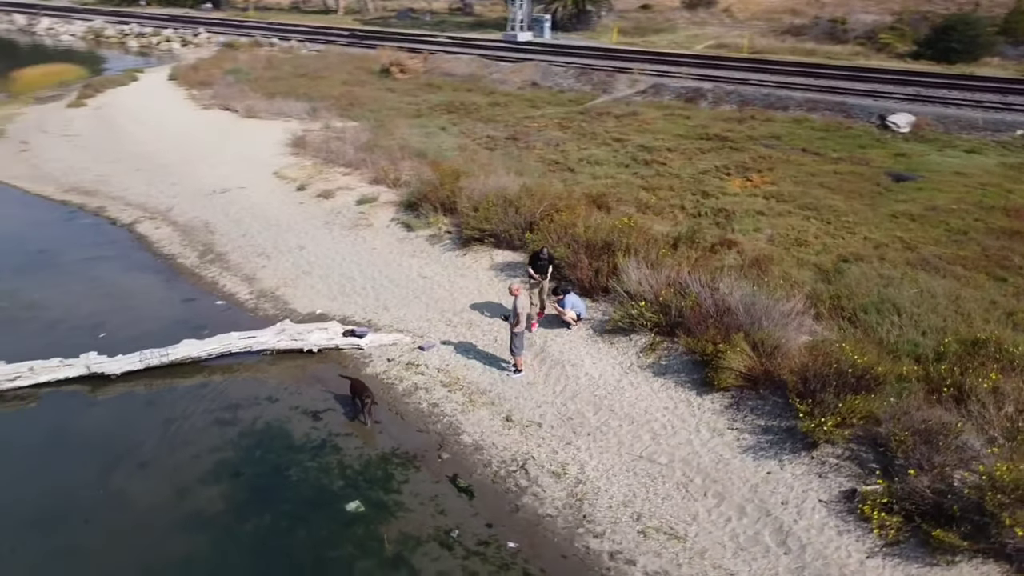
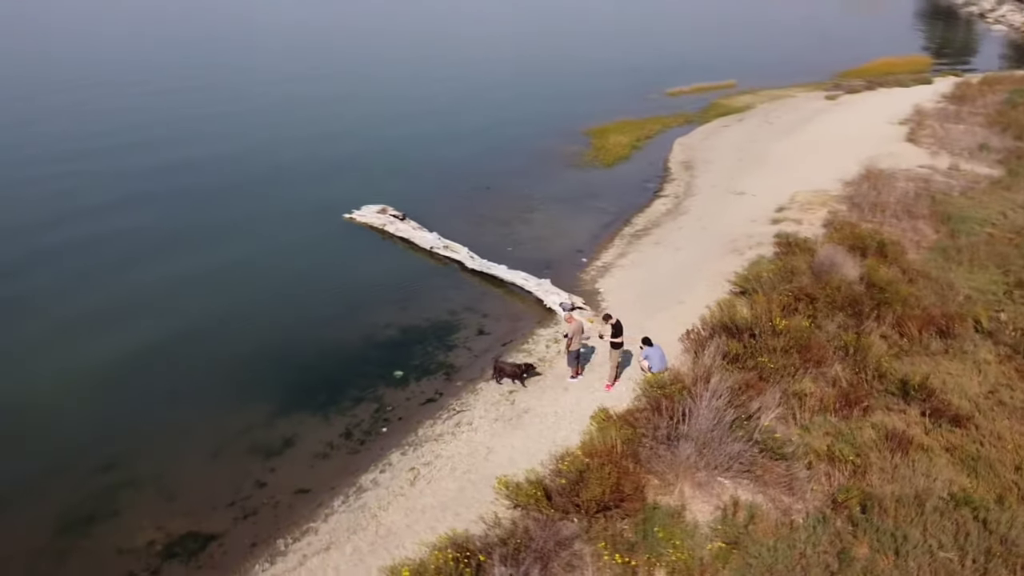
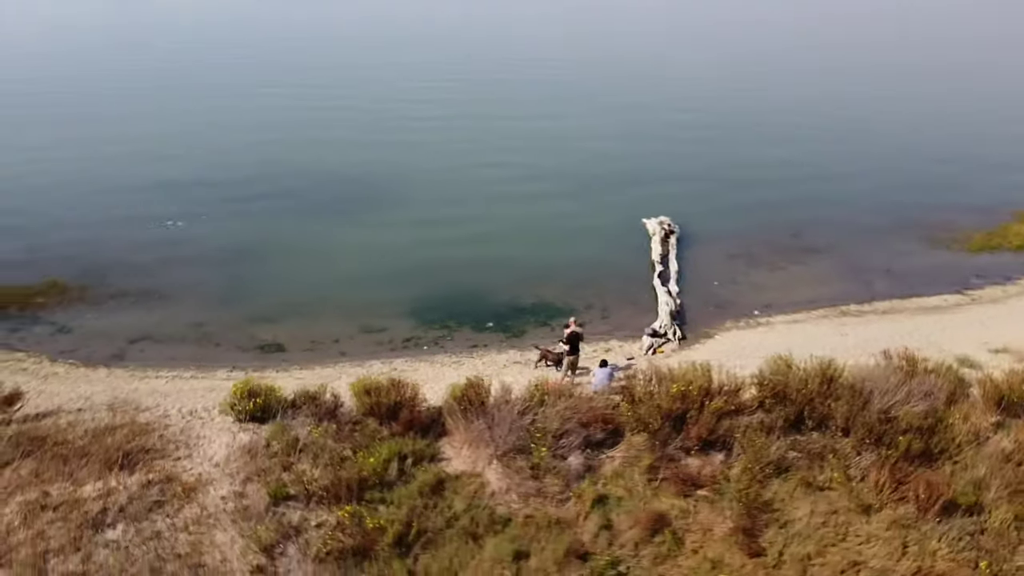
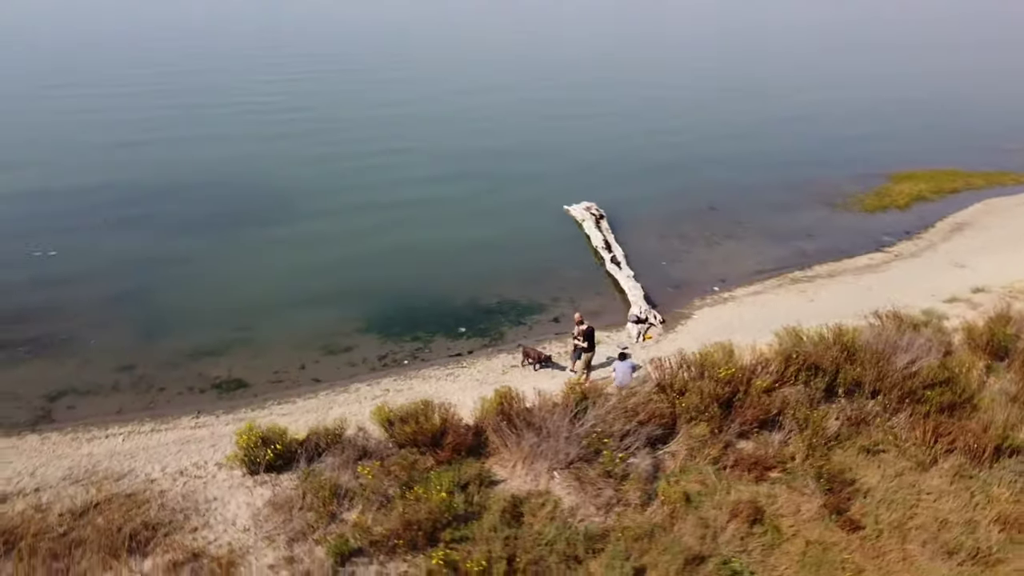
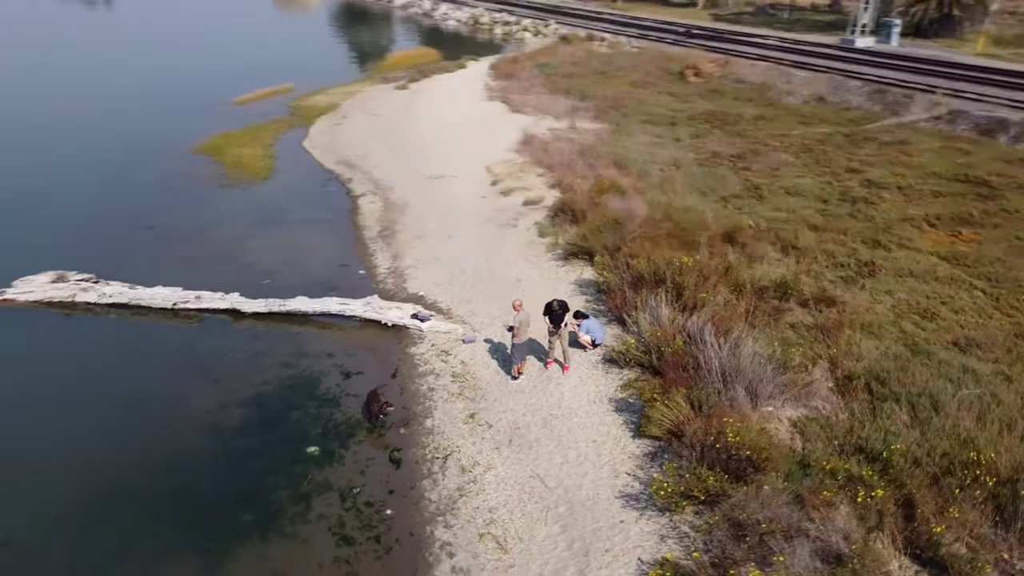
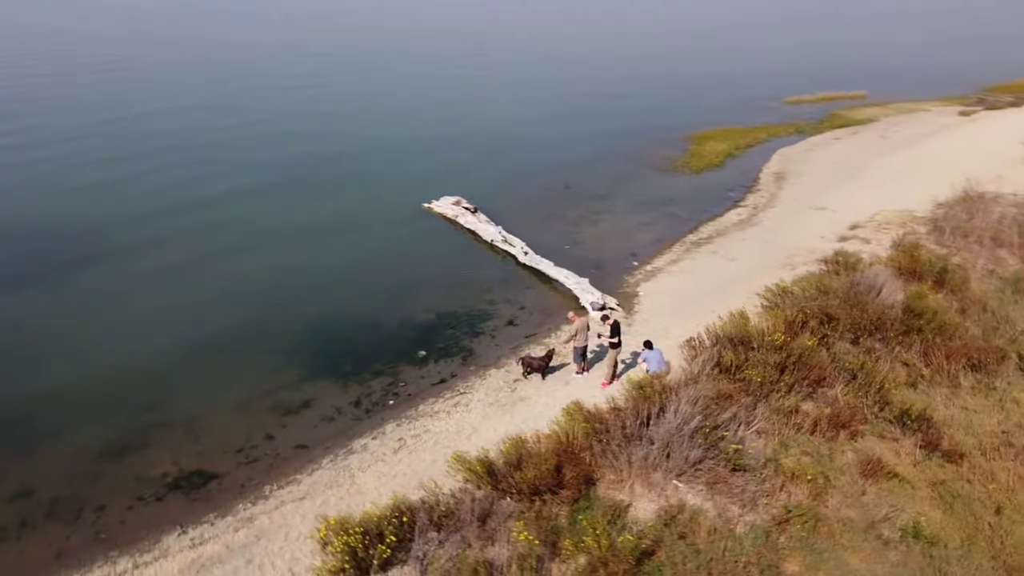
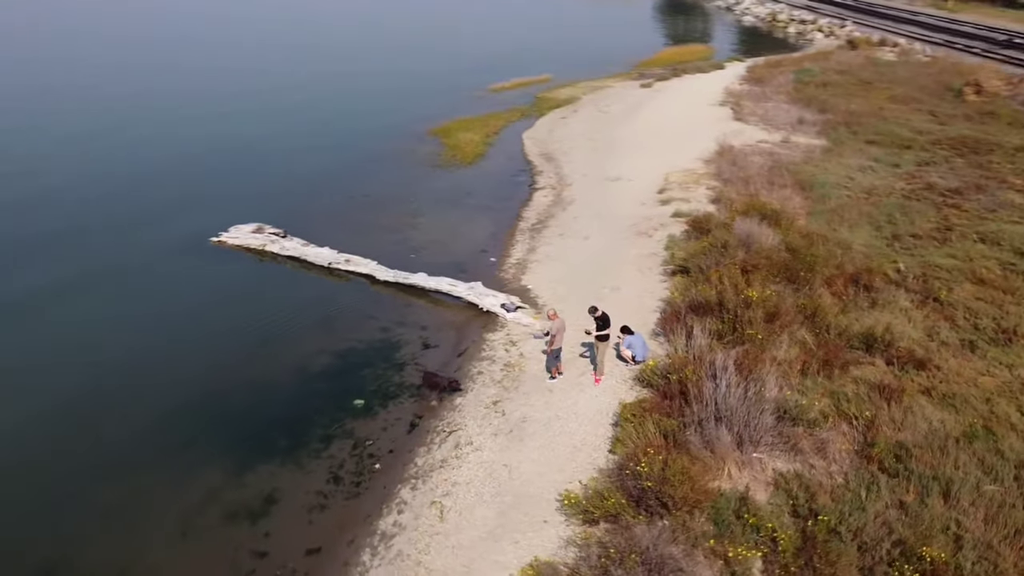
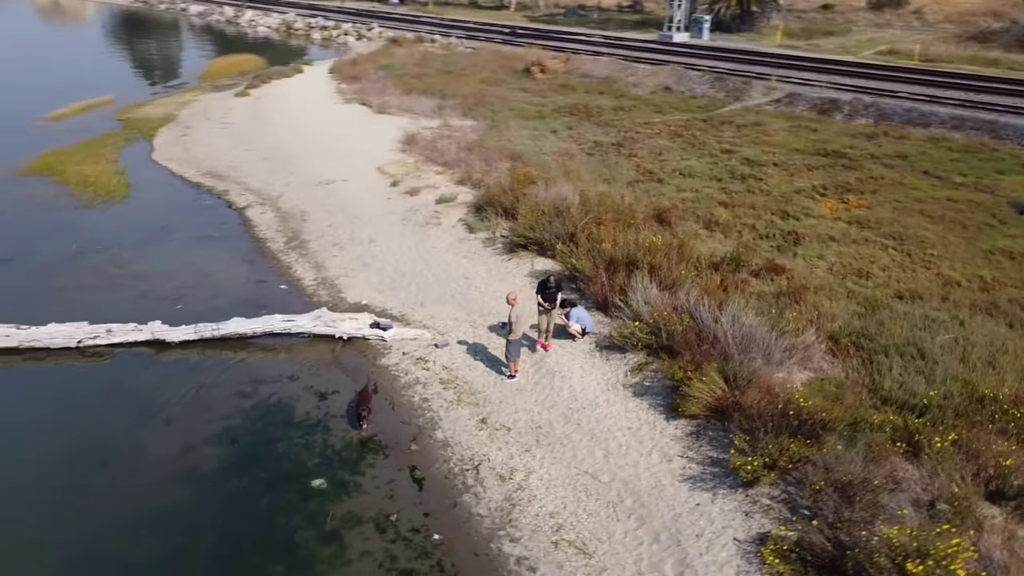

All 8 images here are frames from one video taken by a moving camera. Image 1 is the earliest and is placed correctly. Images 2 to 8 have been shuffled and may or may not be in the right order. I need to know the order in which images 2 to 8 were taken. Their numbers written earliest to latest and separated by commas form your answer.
8, 5, 7, 2, 6, 4, 3
